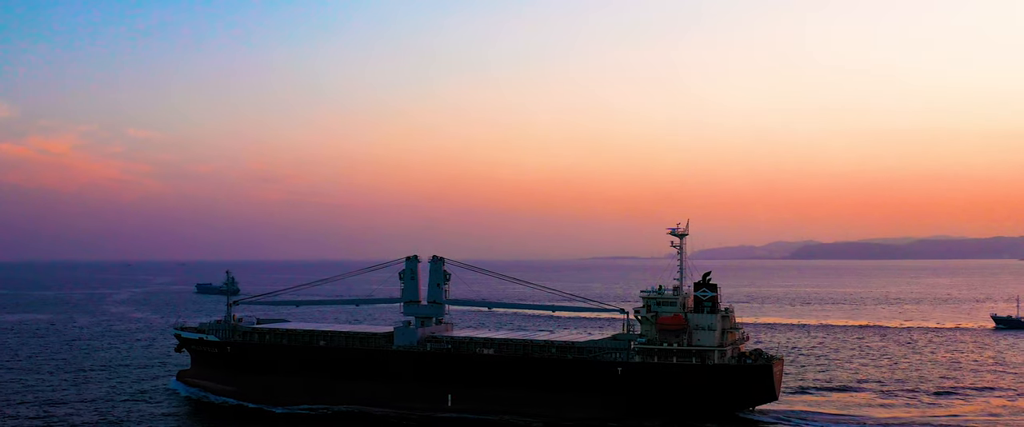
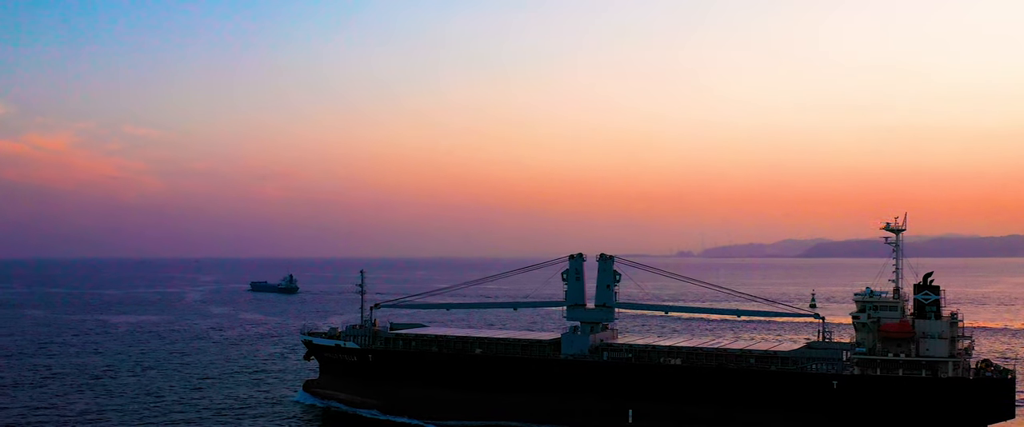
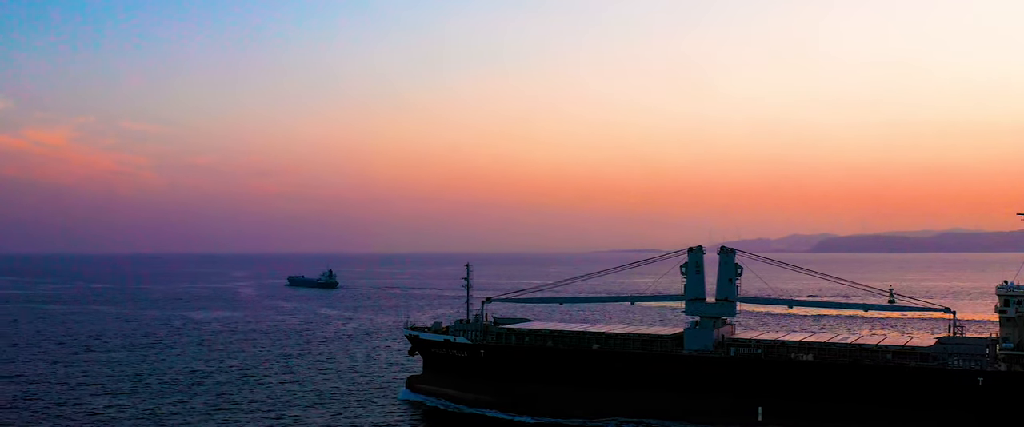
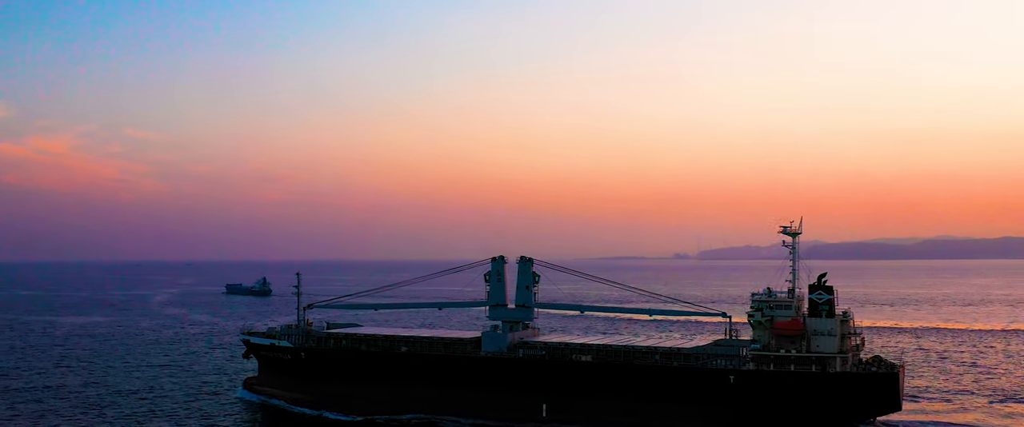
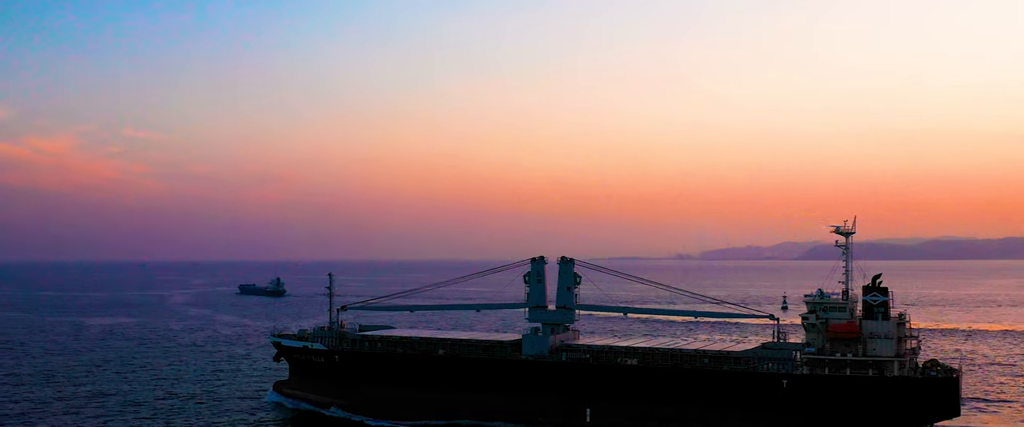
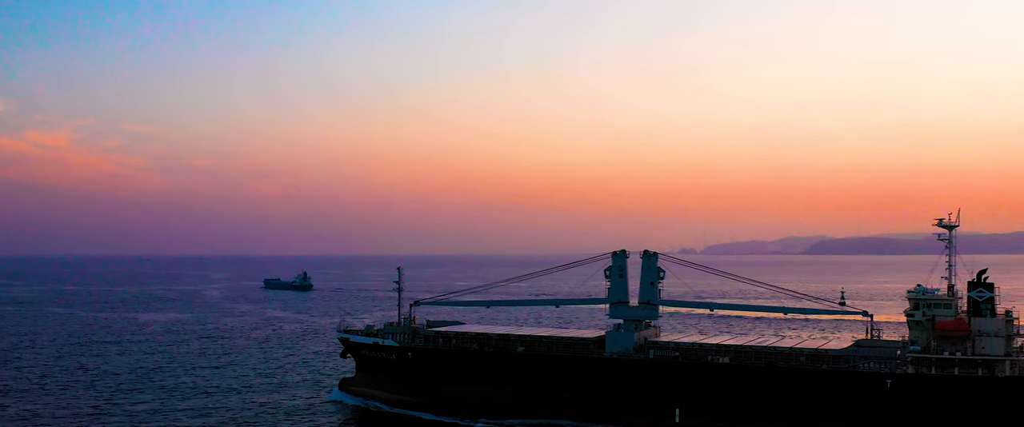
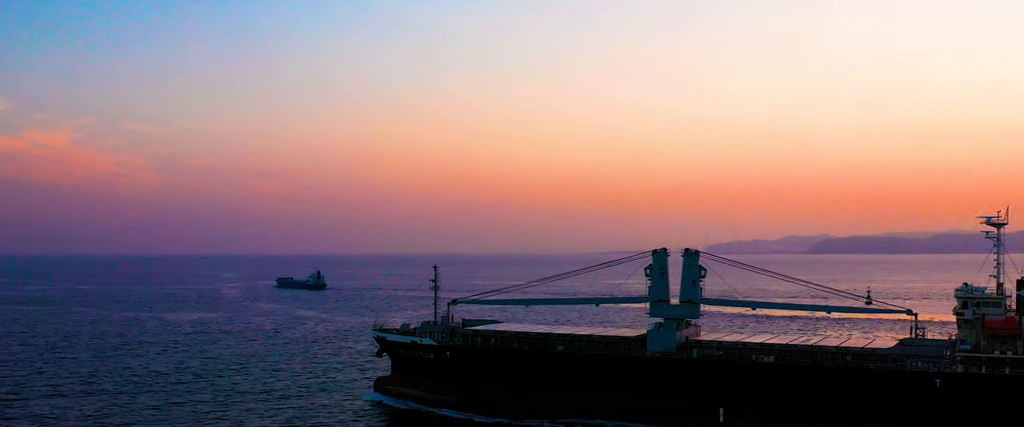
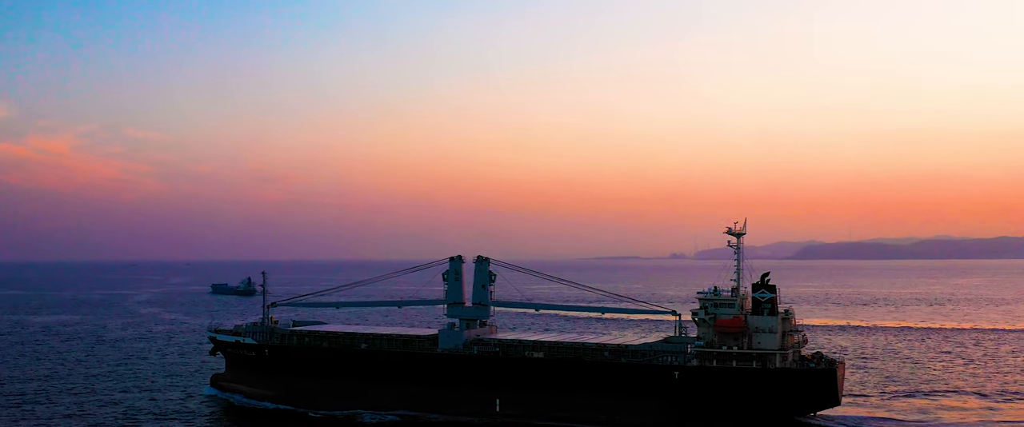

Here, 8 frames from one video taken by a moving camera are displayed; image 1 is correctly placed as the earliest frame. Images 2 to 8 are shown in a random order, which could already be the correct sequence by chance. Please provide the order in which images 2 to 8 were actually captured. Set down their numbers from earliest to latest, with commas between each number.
8, 4, 5, 2, 6, 7, 3
